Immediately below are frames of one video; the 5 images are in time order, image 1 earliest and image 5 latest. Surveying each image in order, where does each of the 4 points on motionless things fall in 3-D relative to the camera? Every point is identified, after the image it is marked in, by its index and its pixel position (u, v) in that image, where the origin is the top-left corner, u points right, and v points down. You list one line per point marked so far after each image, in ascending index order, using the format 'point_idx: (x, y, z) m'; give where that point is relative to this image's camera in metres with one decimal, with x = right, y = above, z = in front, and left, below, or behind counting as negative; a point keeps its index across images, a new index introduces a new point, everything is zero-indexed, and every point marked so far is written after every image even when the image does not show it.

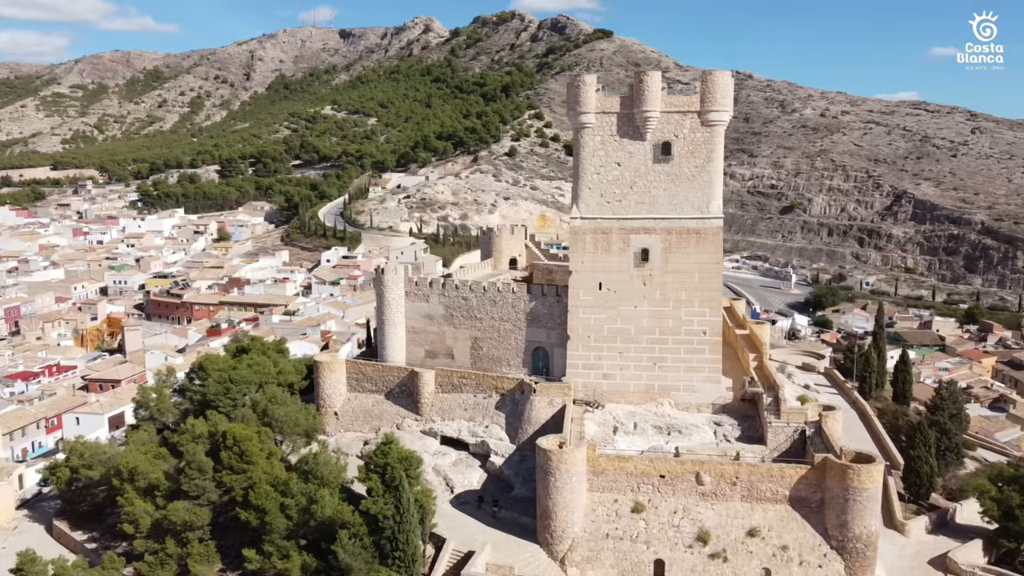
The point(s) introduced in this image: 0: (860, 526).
0: (+7.1, -4.8, +16.8) m
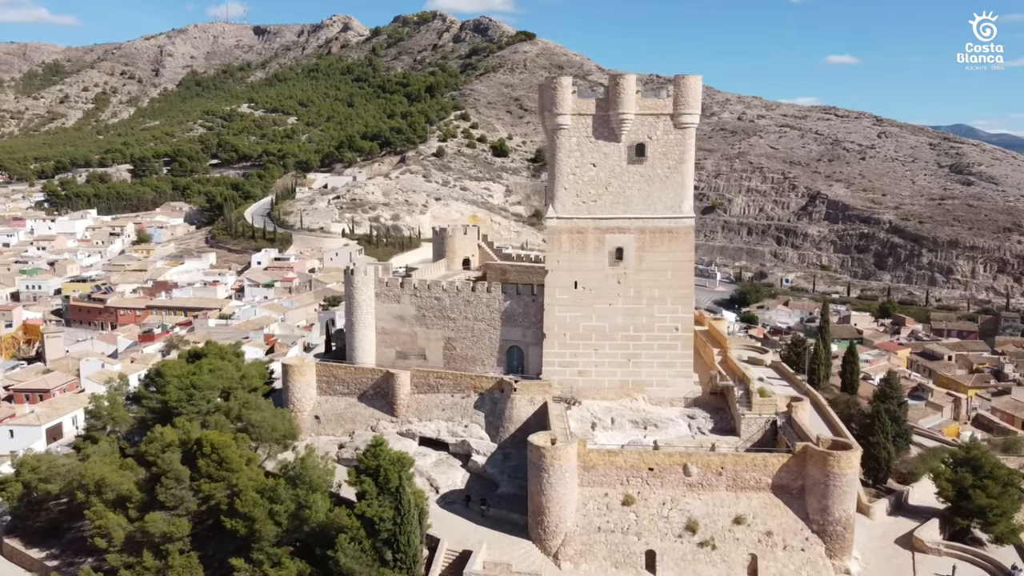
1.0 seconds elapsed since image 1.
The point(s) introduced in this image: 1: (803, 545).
0: (+7.0, -4.7, +17.7) m
1: (+6.3, -5.6, +17.9) m
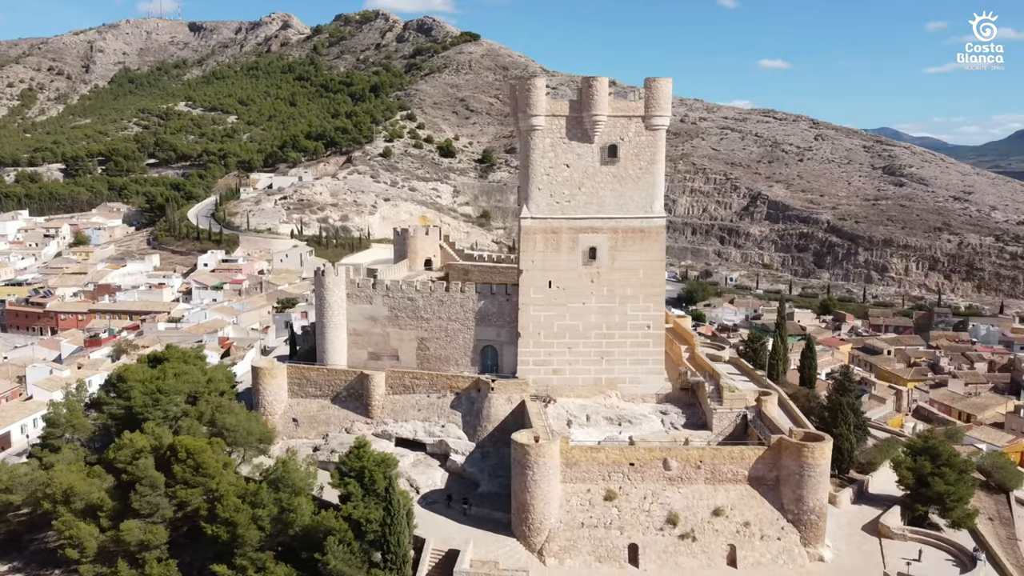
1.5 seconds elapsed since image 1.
0: (+6.7, -4.7, +18.3) m
1: (+6.0, -5.5, +18.5) m
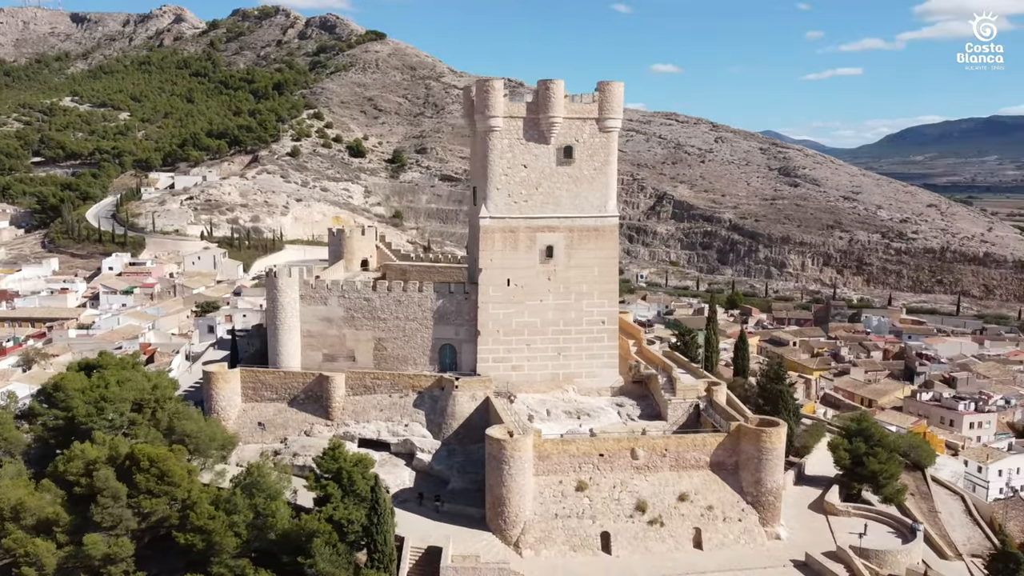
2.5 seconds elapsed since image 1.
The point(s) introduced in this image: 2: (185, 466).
0: (+6.1, -4.5, +19.4) m
1: (+5.4, -5.4, +19.5) m
2: (-7.4, -4.0, +18.7) m
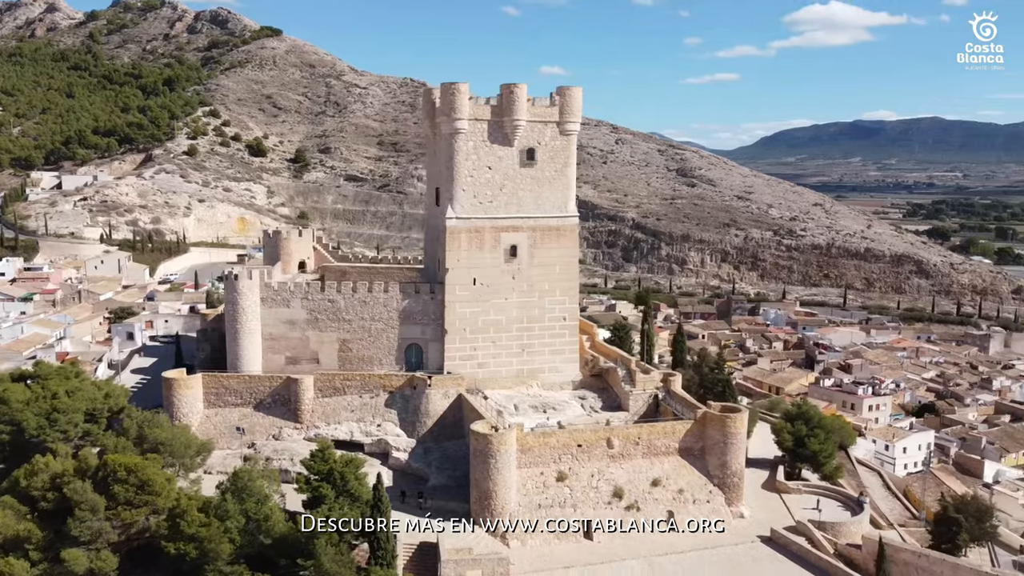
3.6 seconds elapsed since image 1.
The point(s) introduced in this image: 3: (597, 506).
0: (+5.6, -4.4, +20.8) m
1: (+4.9, -5.3, +20.7) m
2: (-7.7, -4.1, +18.2) m
3: (+2.0, -5.3, +19.8) m
